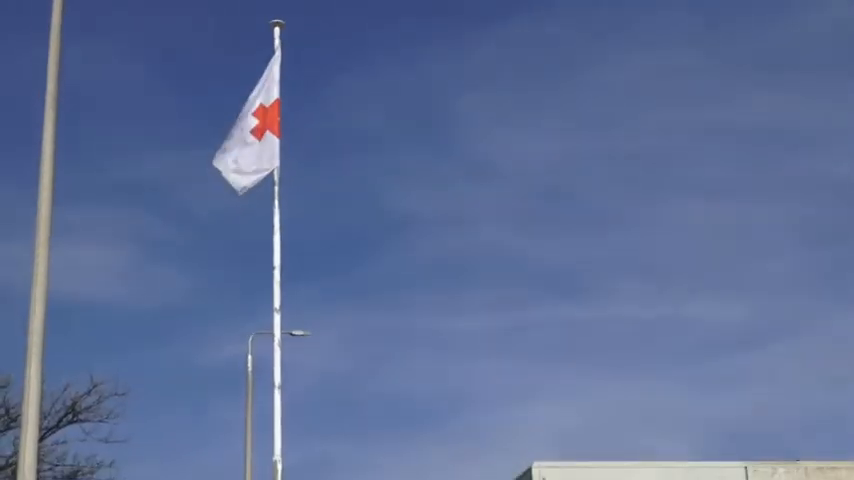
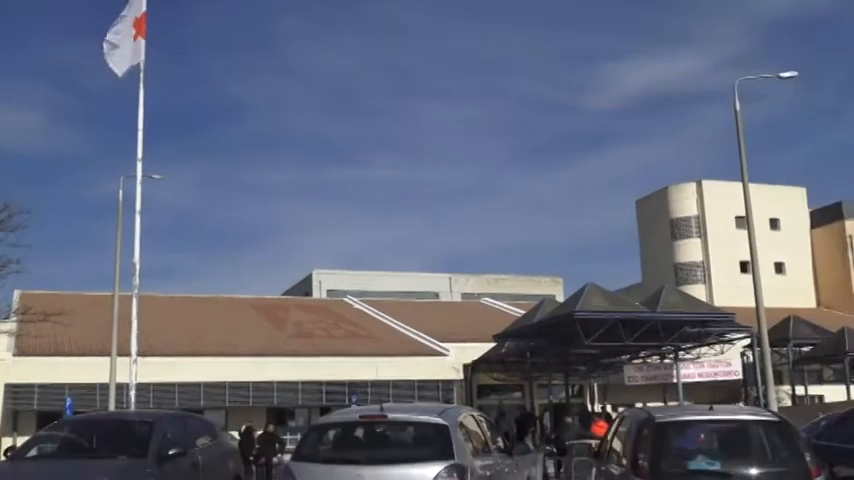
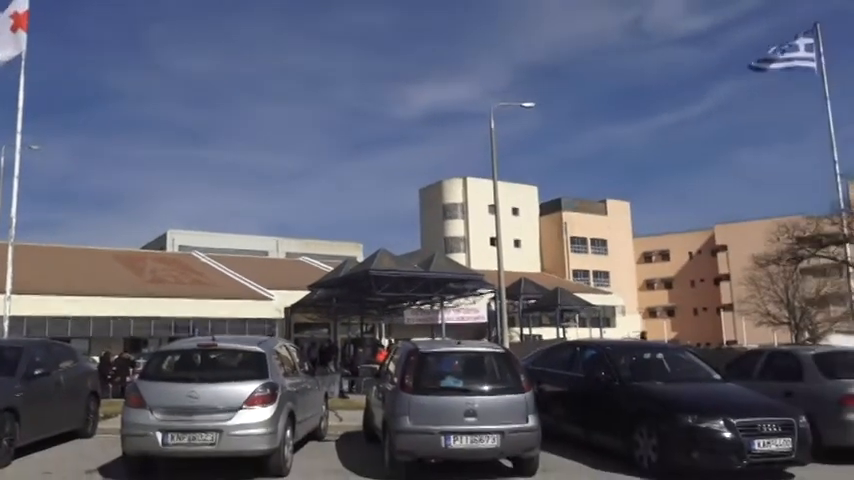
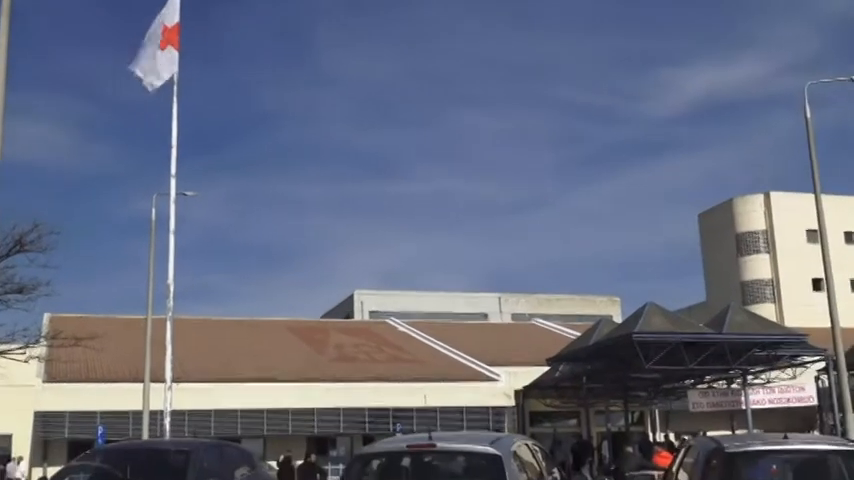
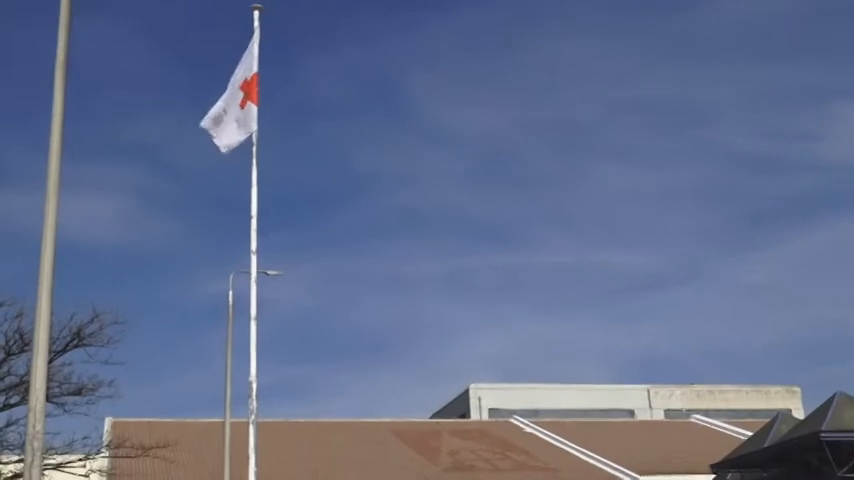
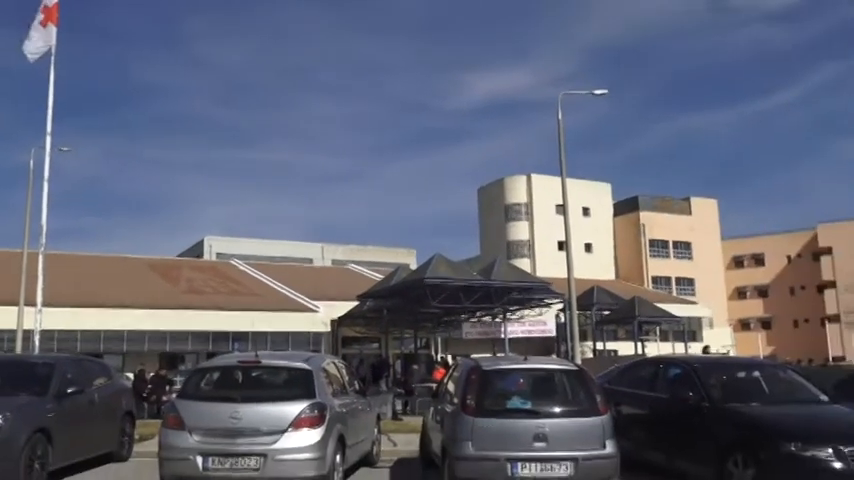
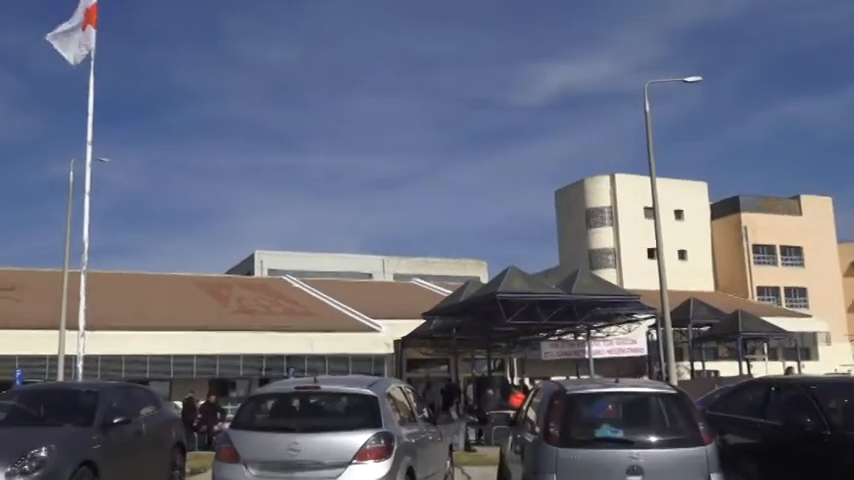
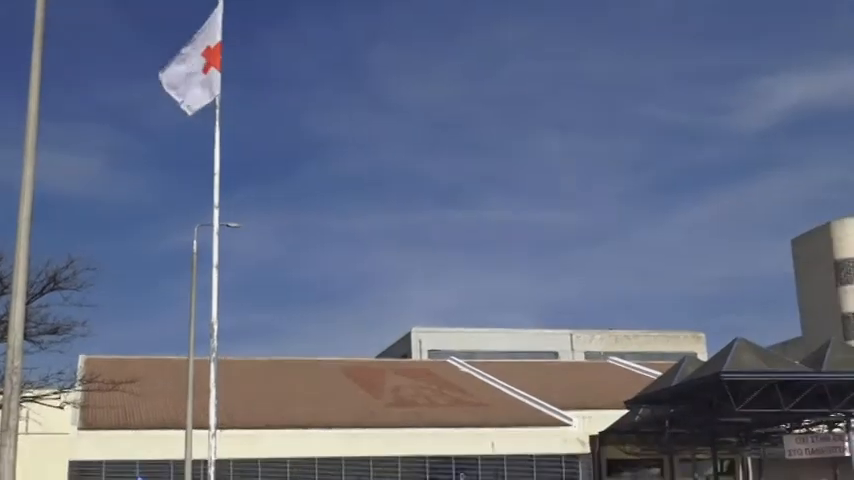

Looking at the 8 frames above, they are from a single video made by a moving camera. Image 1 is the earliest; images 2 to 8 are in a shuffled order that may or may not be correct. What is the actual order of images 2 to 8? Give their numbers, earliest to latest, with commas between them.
5, 8, 4, 2, 7, 6, 3
